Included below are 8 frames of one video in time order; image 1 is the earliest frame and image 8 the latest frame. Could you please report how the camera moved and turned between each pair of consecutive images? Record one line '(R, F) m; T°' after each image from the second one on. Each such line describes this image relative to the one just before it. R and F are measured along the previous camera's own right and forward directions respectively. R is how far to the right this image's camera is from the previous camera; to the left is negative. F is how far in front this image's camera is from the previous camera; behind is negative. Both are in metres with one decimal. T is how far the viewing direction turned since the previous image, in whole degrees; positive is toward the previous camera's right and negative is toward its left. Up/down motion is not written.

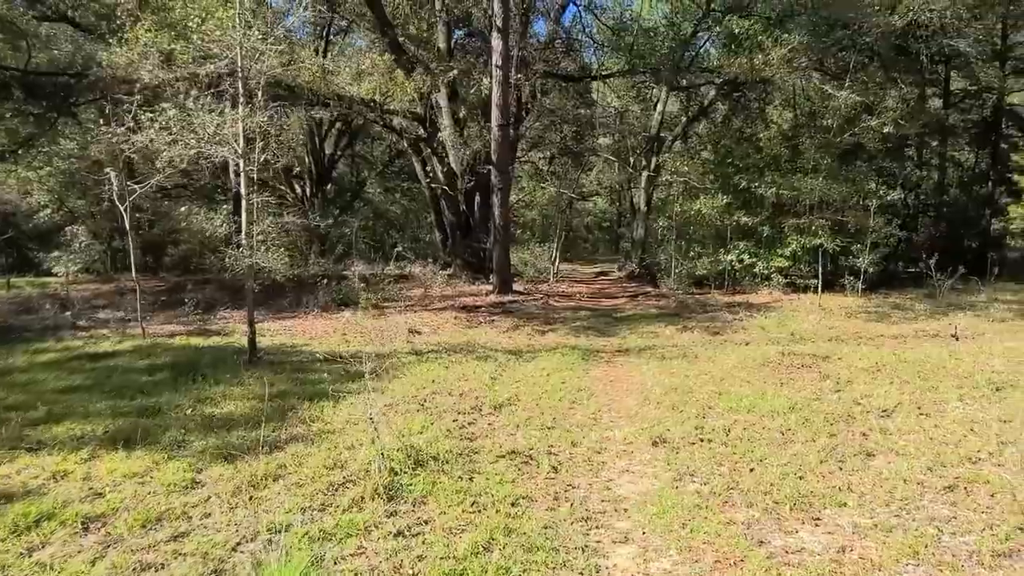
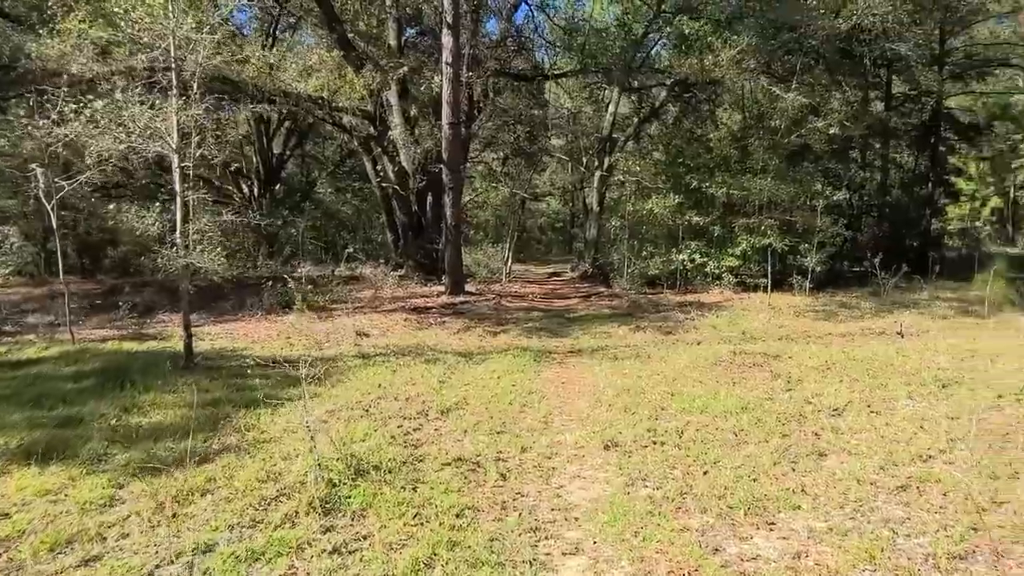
(0.0, +0.2) m; +4°
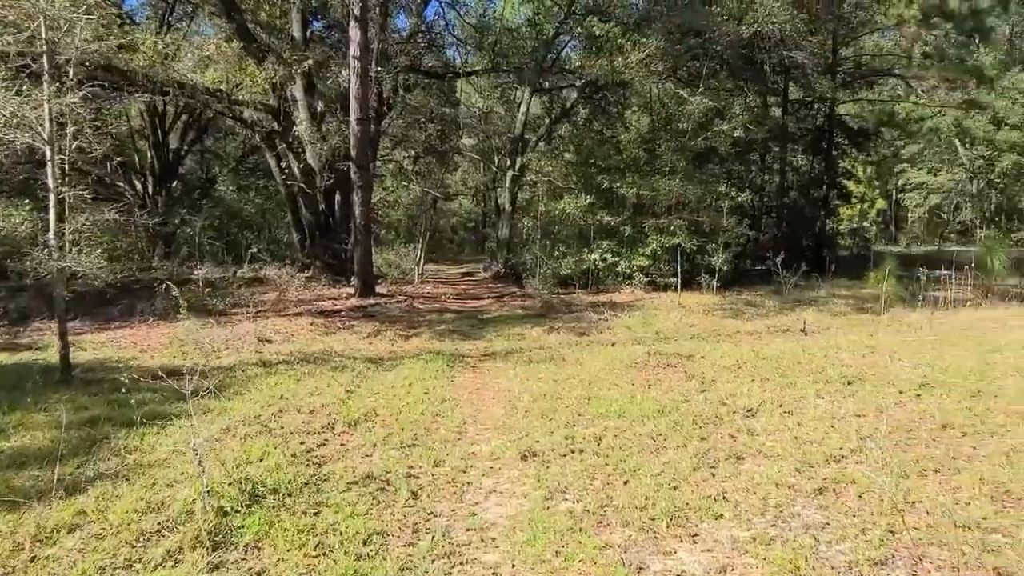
(0.0, +0.2) m; +7°
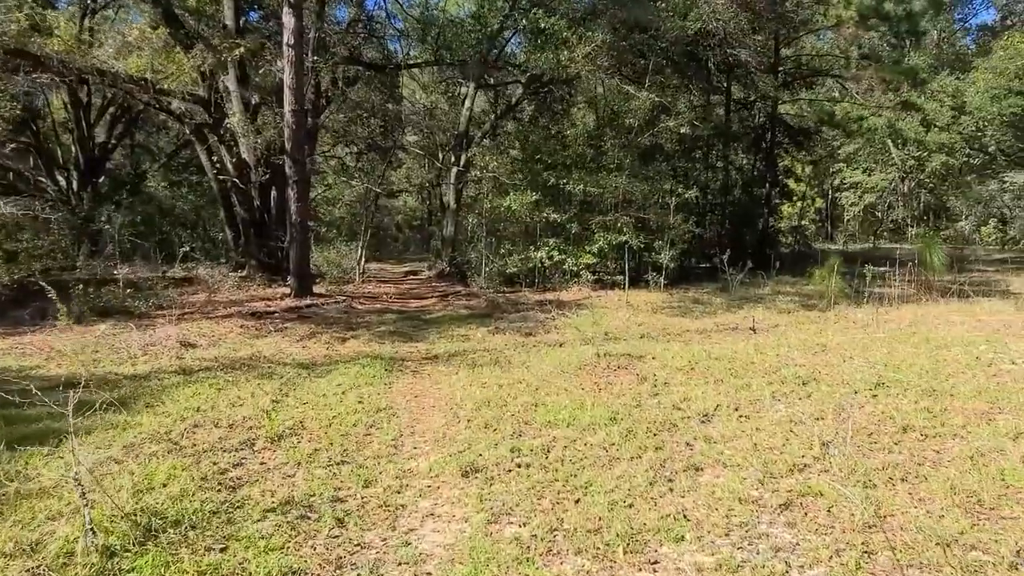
(0.0, +0.3) m; +4°
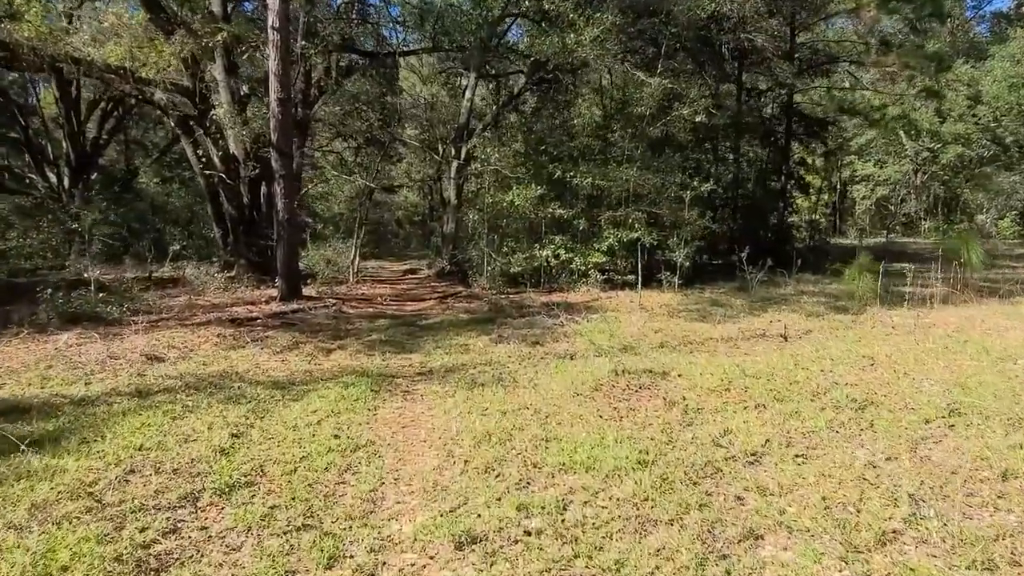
(0.0, +0.8) m; 0°
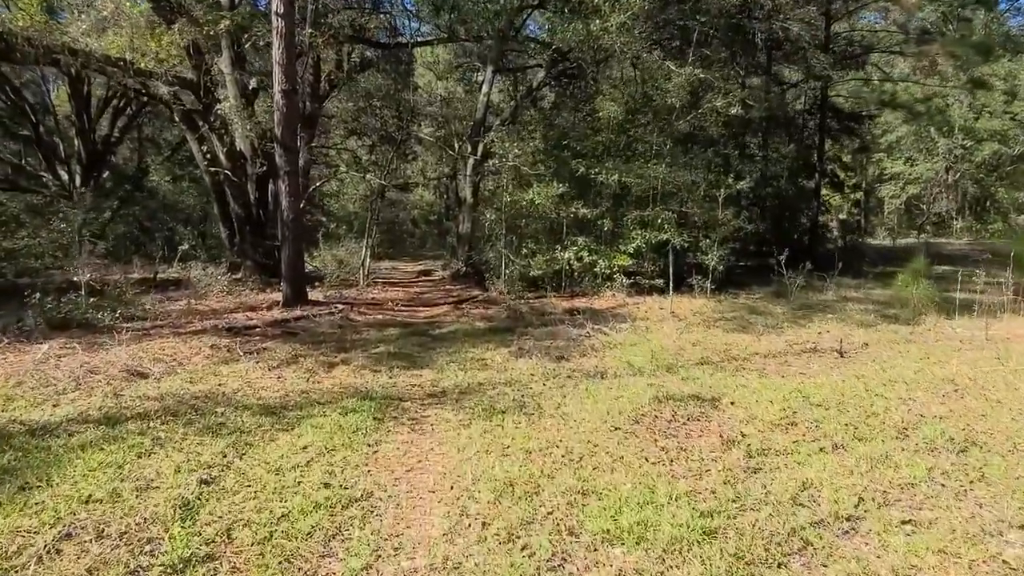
(-0.1, +0.7) m; -1°
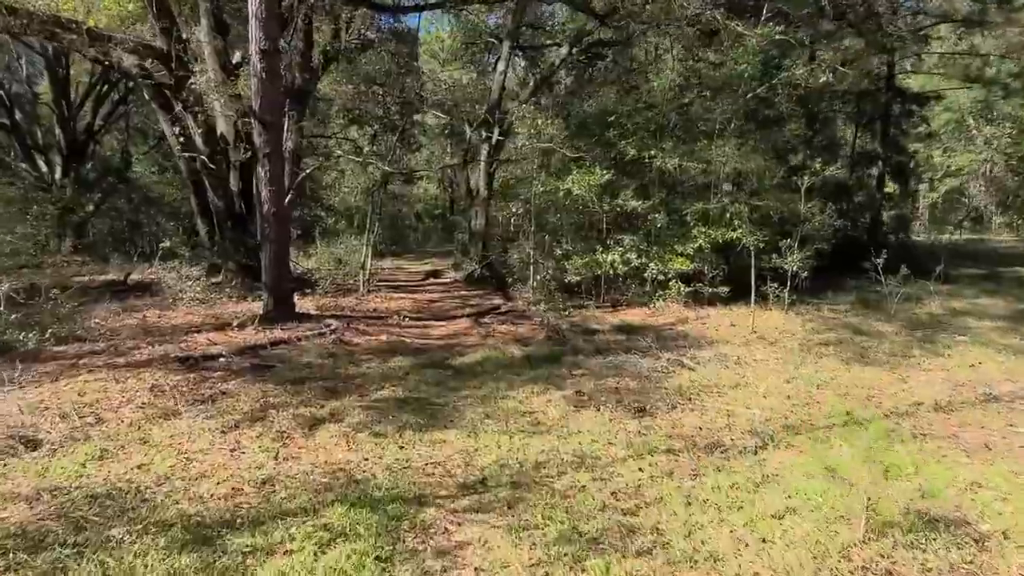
(-0.4, +1.8) m; 0°
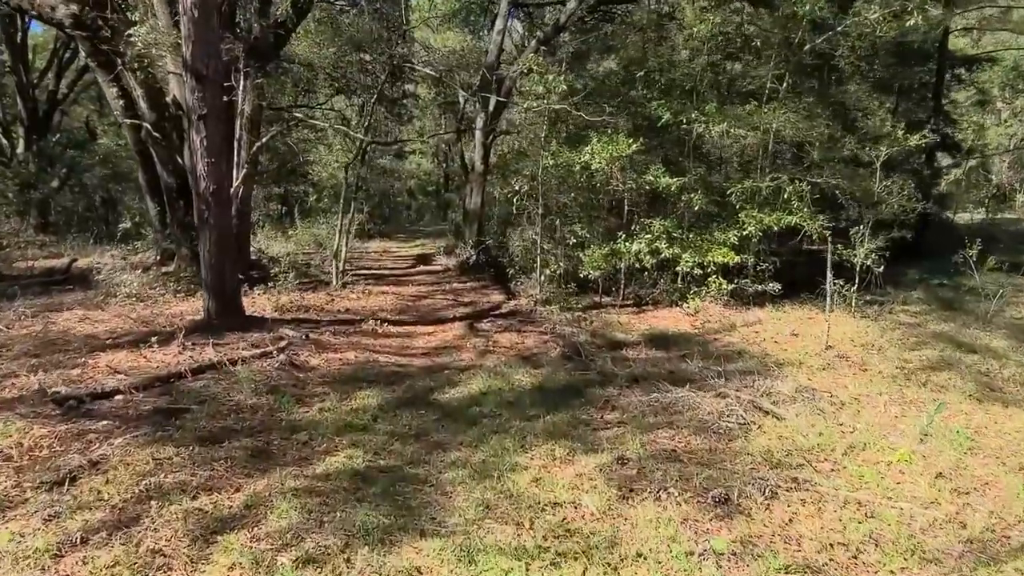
(-0.1, +1.6) m; 0°
